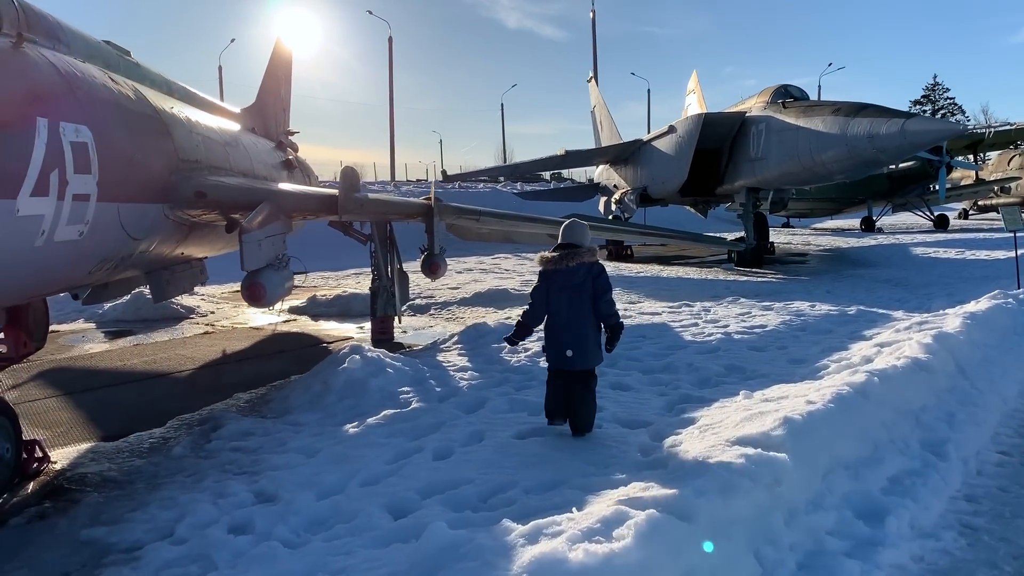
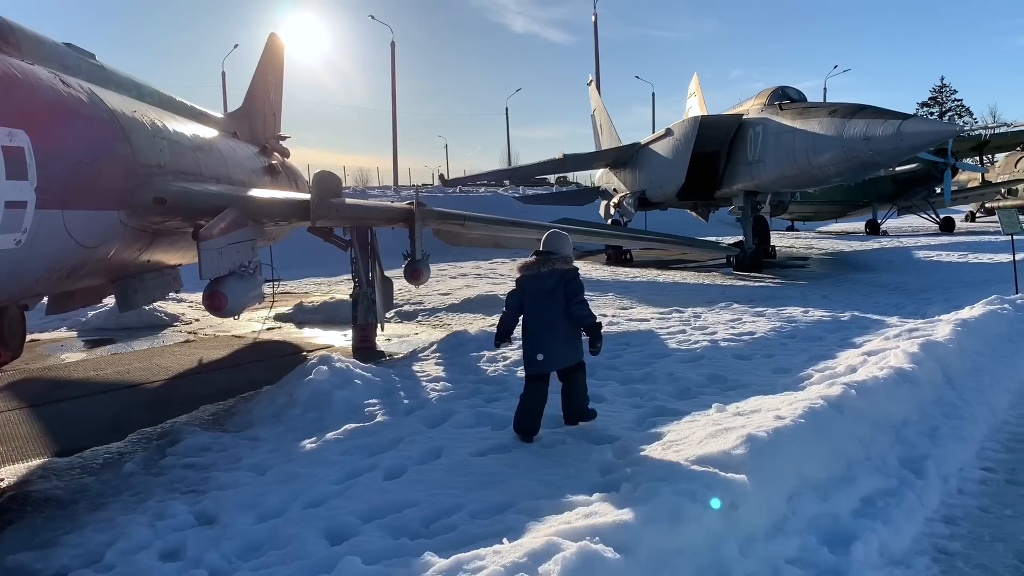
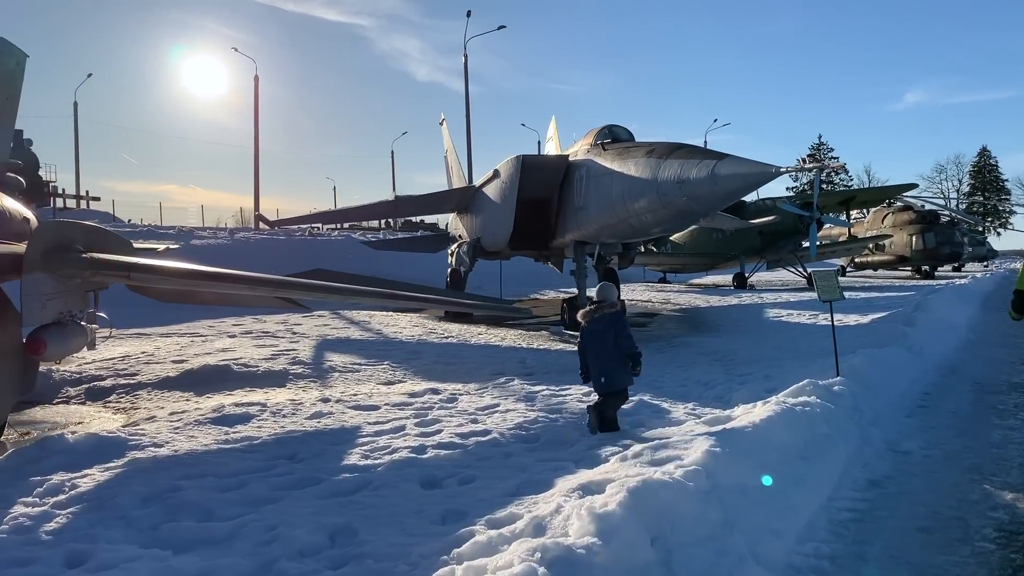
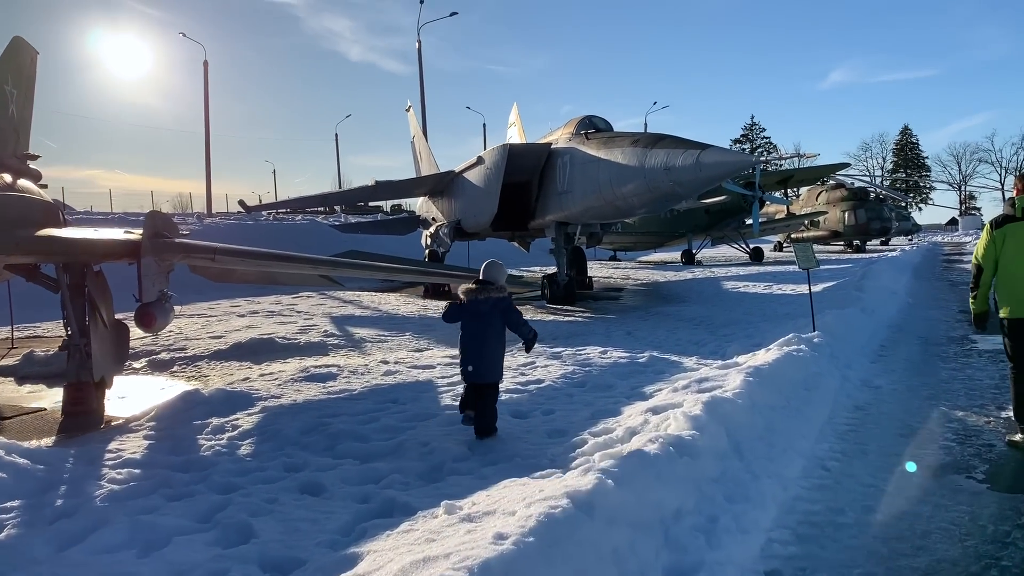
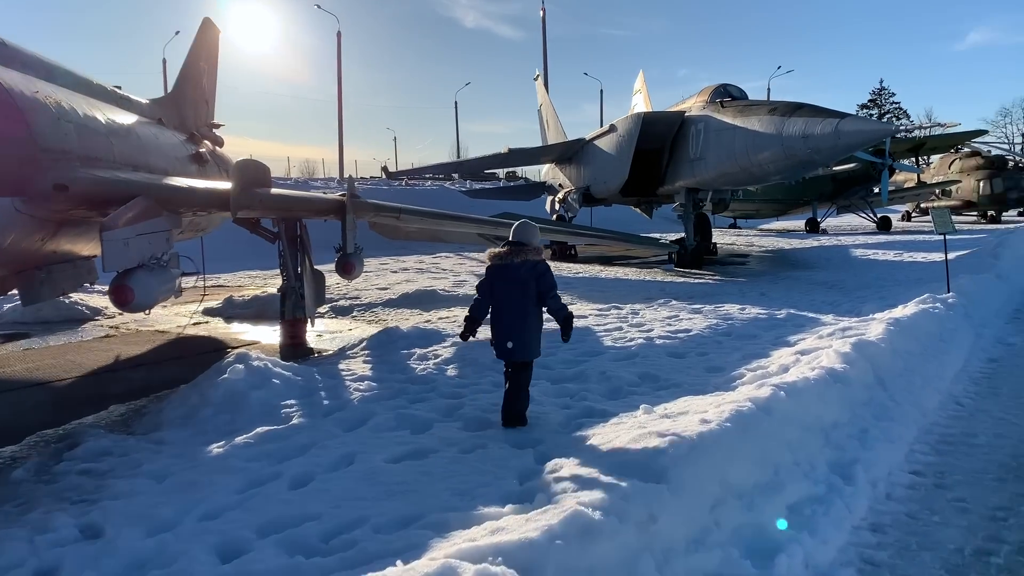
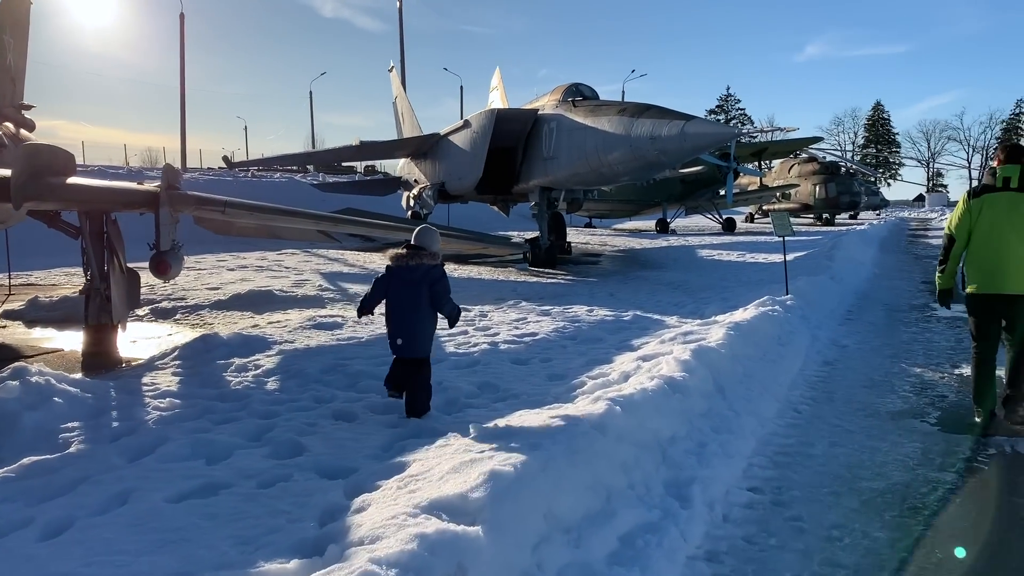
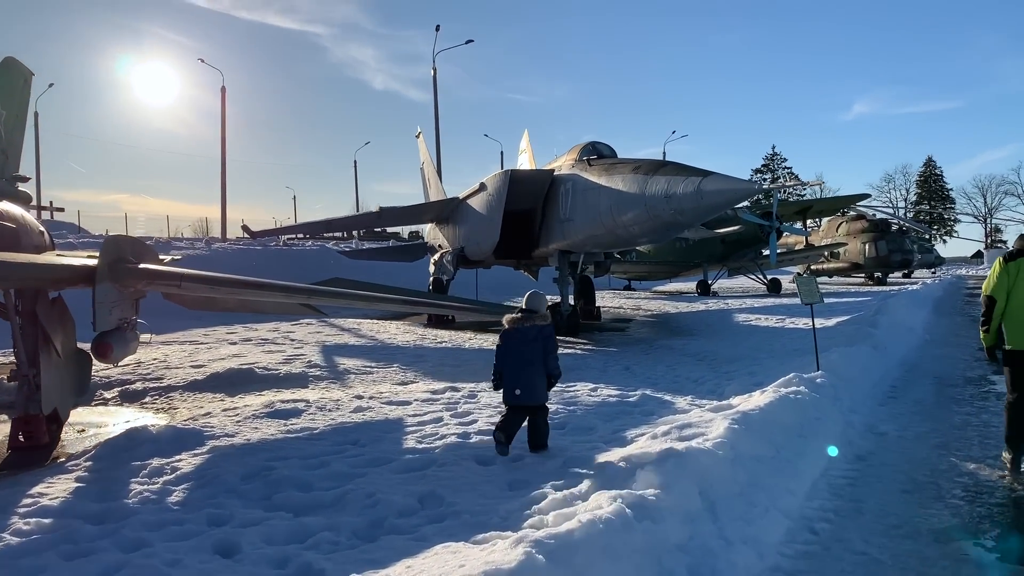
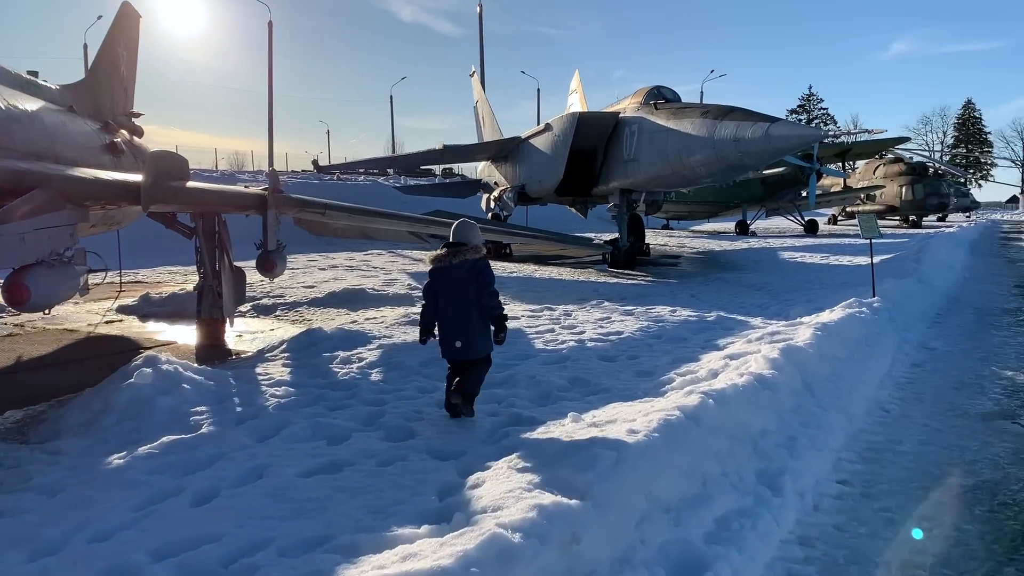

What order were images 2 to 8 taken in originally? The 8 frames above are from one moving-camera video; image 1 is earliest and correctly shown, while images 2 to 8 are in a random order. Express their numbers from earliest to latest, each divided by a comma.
2, 5, 8, 6, 4, 7, 3
